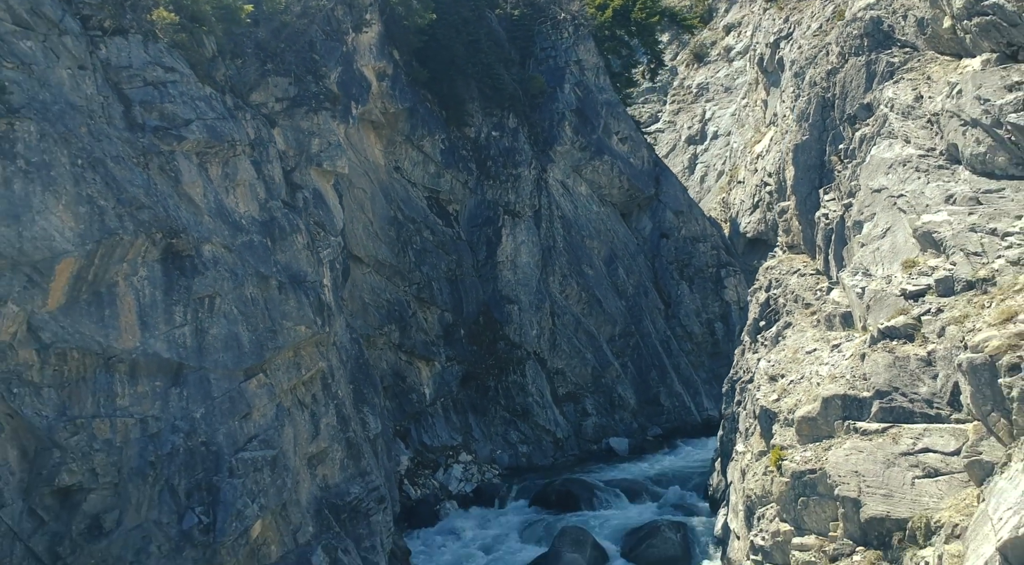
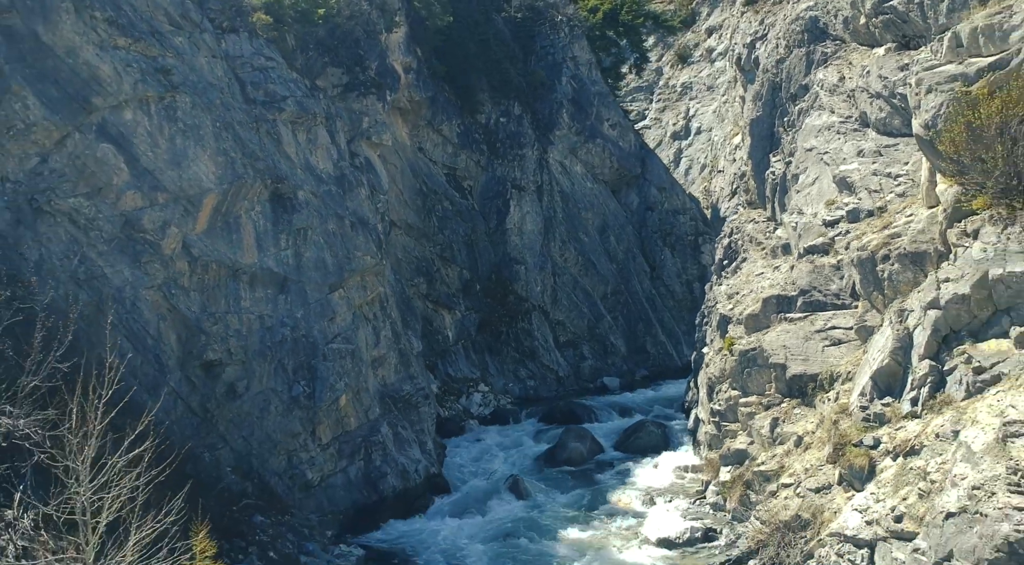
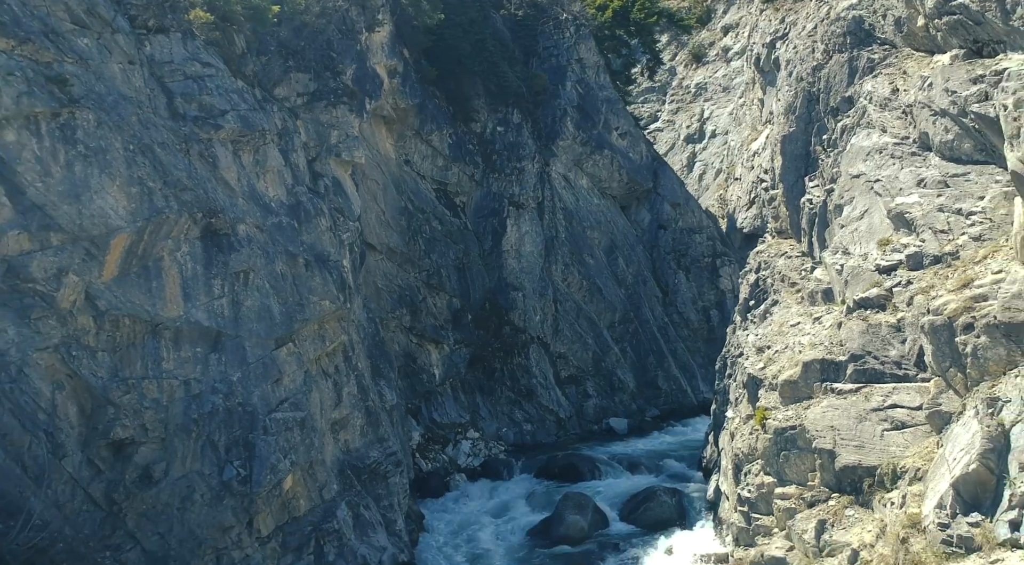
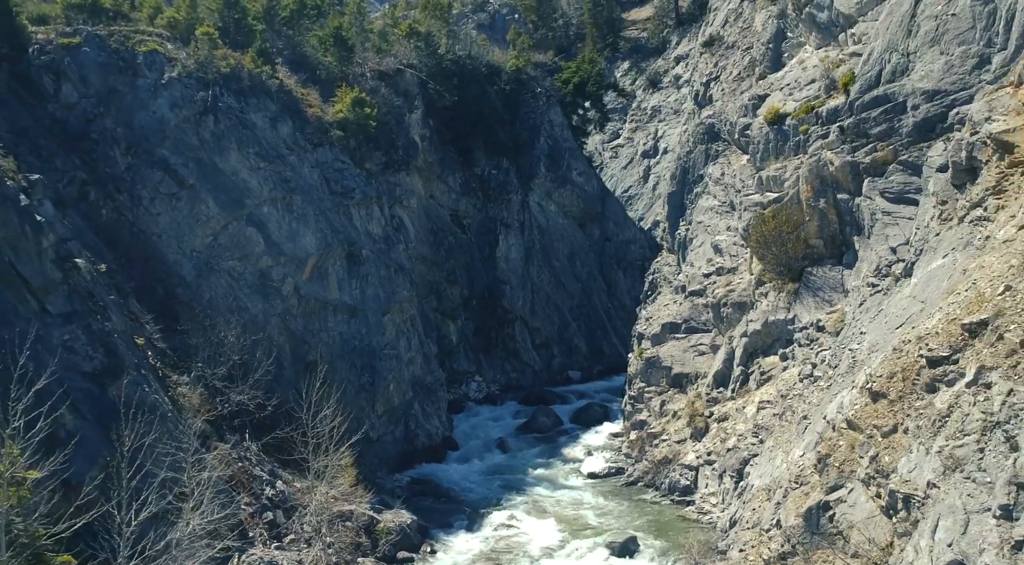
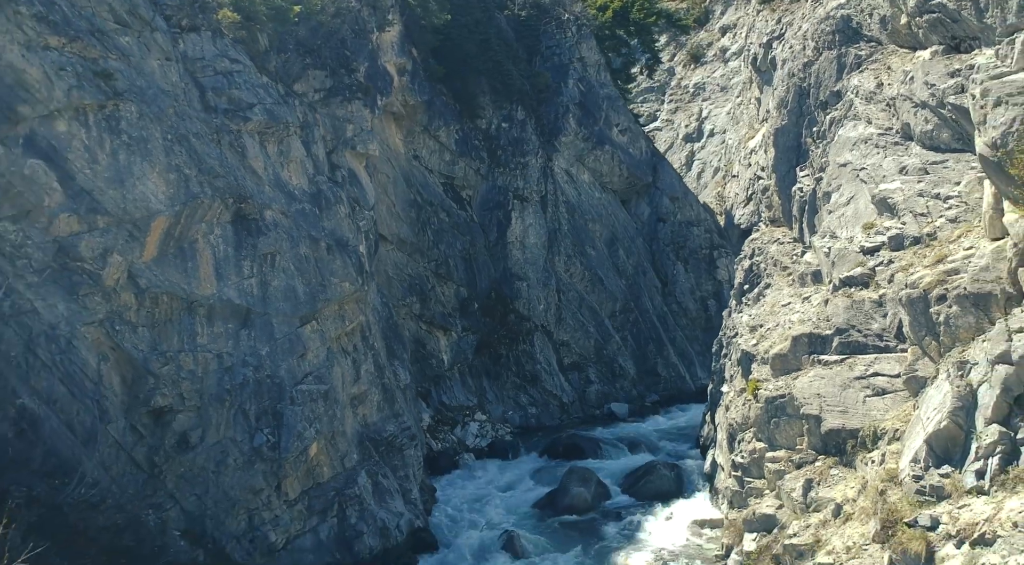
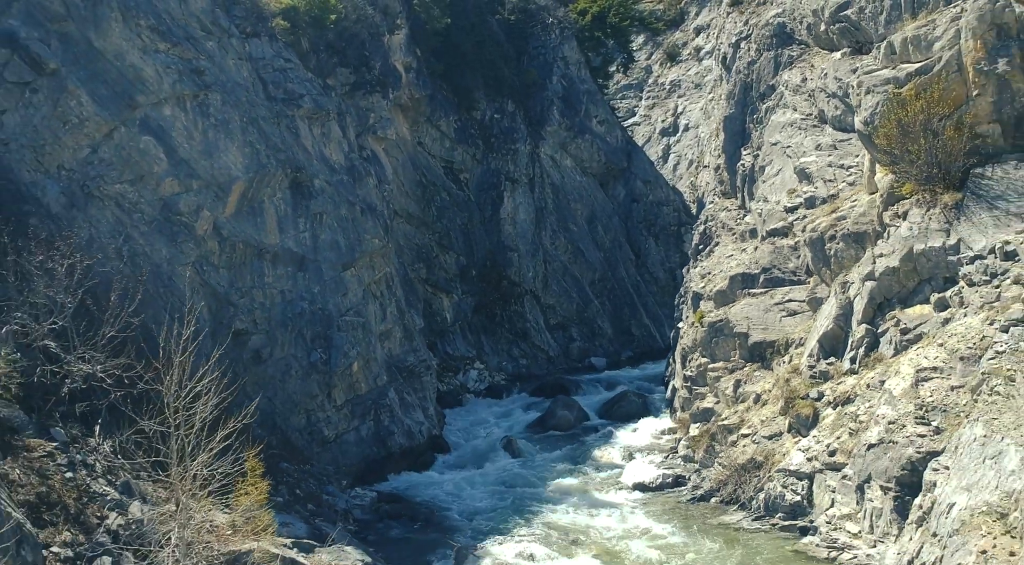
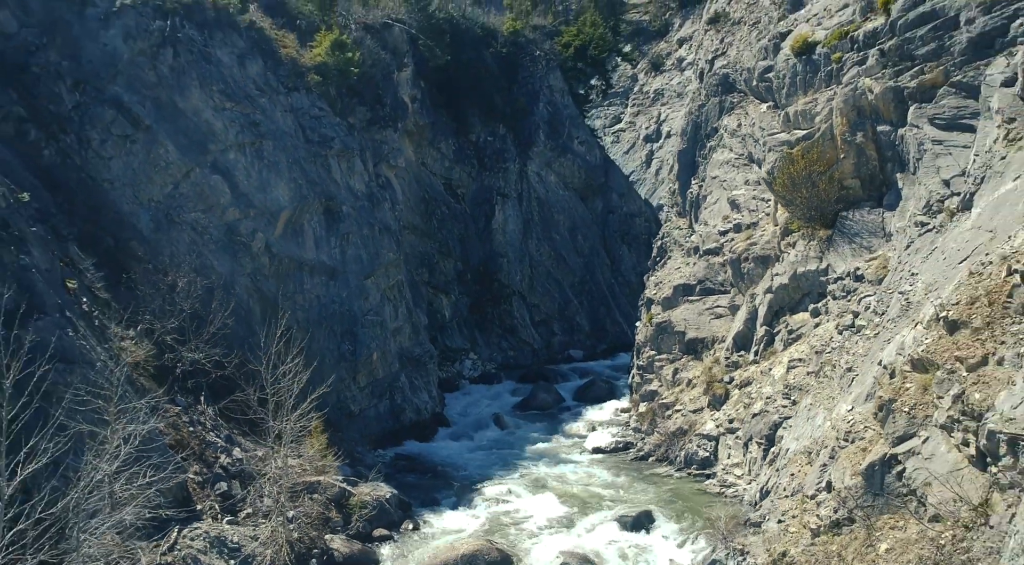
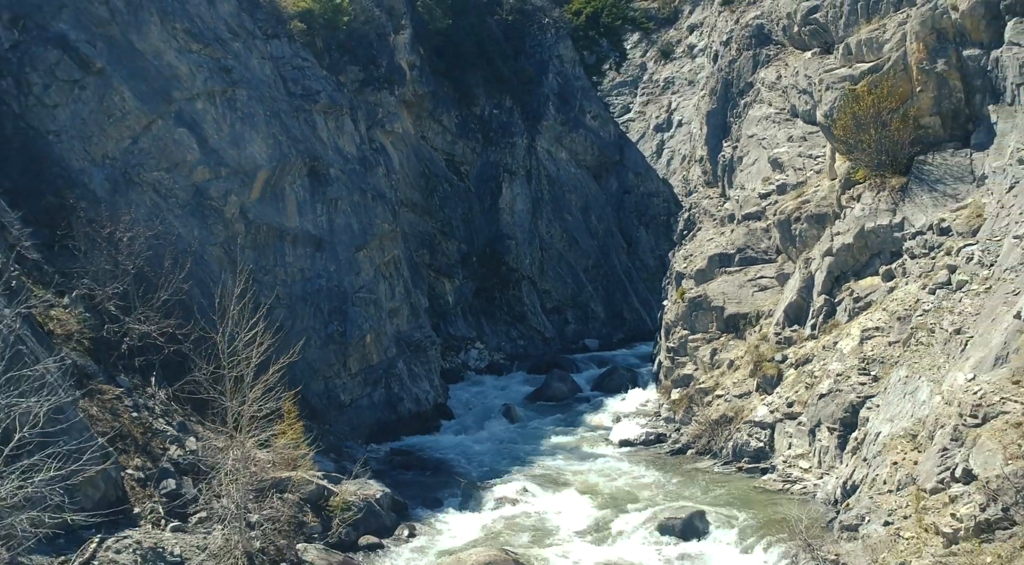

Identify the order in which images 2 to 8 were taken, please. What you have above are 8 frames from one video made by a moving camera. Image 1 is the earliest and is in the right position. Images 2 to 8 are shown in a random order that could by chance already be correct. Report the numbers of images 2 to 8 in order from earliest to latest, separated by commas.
3, 5, 2, 6, 8, 7, 4
